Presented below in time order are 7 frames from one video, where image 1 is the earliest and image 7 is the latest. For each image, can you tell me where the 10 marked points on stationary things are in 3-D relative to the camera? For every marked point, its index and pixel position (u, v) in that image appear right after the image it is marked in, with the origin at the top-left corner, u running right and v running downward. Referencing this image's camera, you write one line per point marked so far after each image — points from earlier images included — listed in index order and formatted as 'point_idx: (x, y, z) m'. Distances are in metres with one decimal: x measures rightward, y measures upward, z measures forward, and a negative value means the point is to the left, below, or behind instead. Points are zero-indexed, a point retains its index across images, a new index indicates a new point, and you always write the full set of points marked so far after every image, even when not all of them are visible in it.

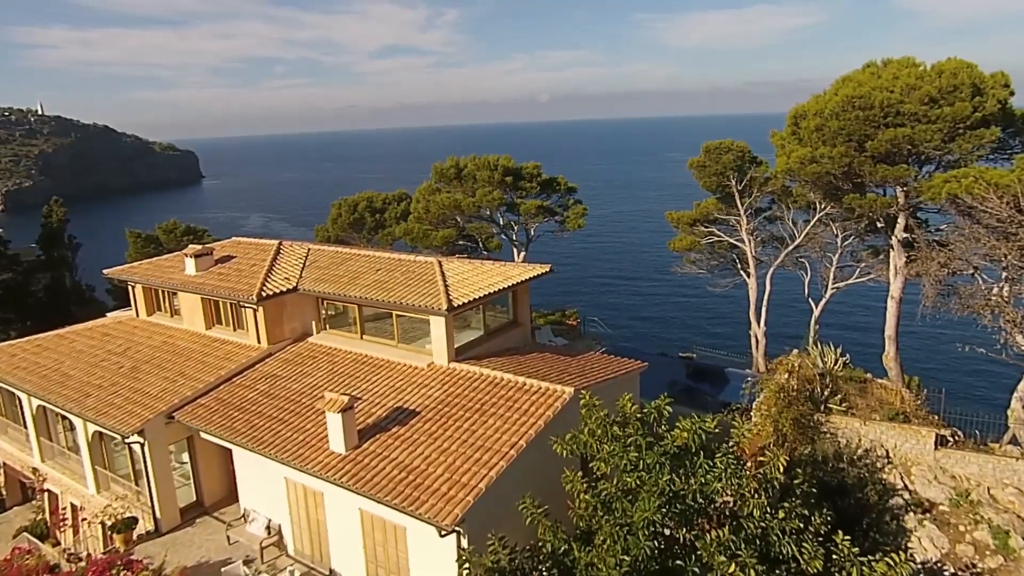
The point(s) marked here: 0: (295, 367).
0: (-6.1, -2.2, +18.7) m
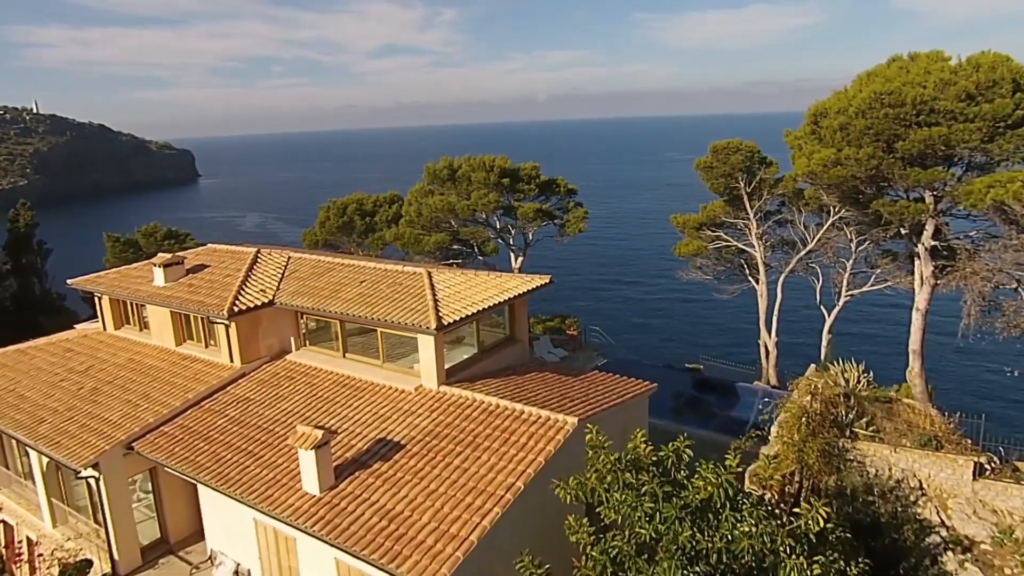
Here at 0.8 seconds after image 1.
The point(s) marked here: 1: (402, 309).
0: (-6.1, -2.6, +17.0) m
1: (-2.7, -0.5, +16.4) m
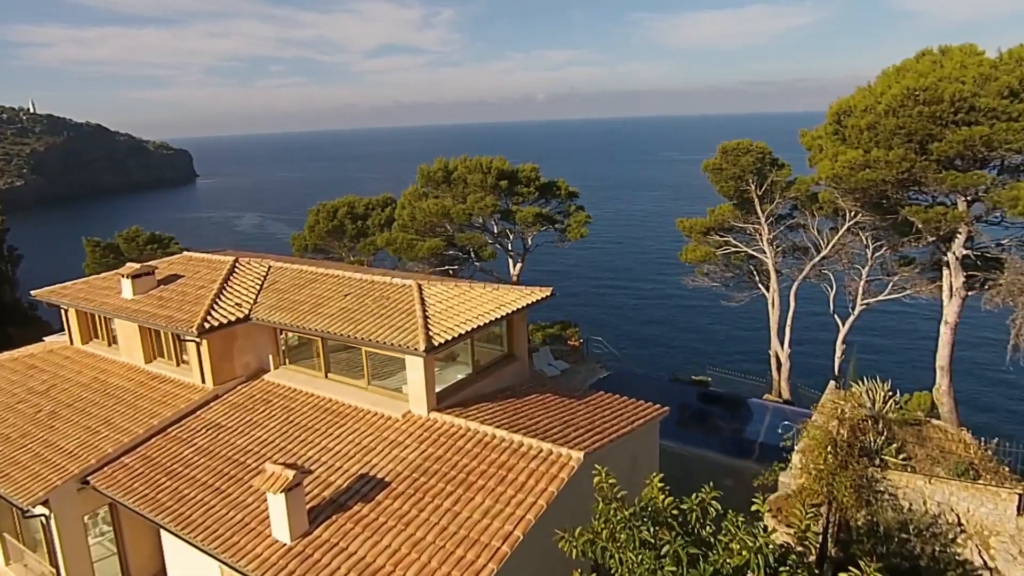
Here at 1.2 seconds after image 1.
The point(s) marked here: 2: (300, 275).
0: (-6.2, -3.0, +15.5) m
1: (-2.7, -0.9, +14.8) m
2: (-5.8, +0.3, +18.4) m
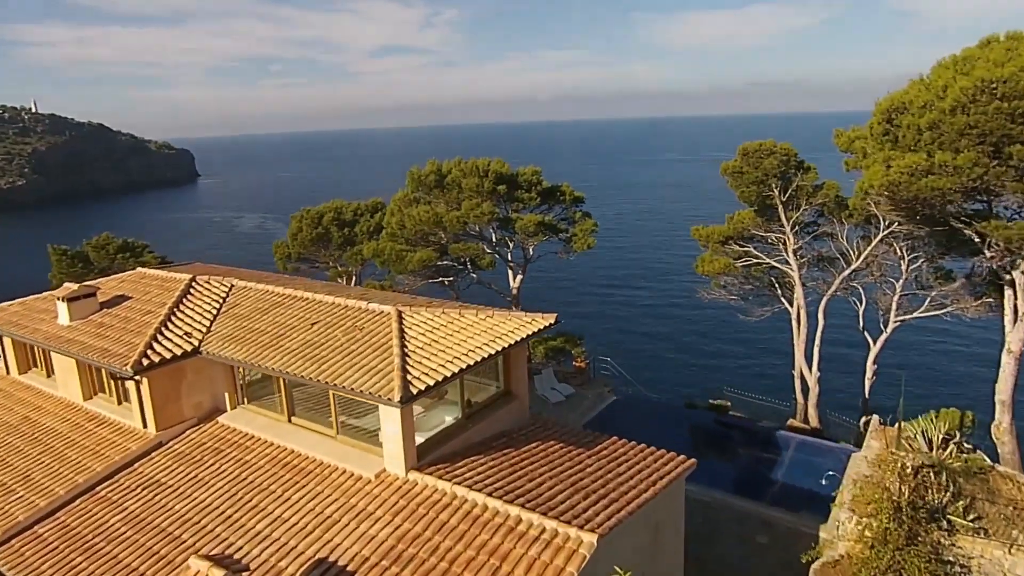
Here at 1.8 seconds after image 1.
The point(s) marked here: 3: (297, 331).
0: (-6.3, -3.5, +13.0) m
1: (-2.8, -1.5, +12.3) m
2: (-5.9, -0.2, +15.9) m
3: (-4.5, -0.9, +14.0) m
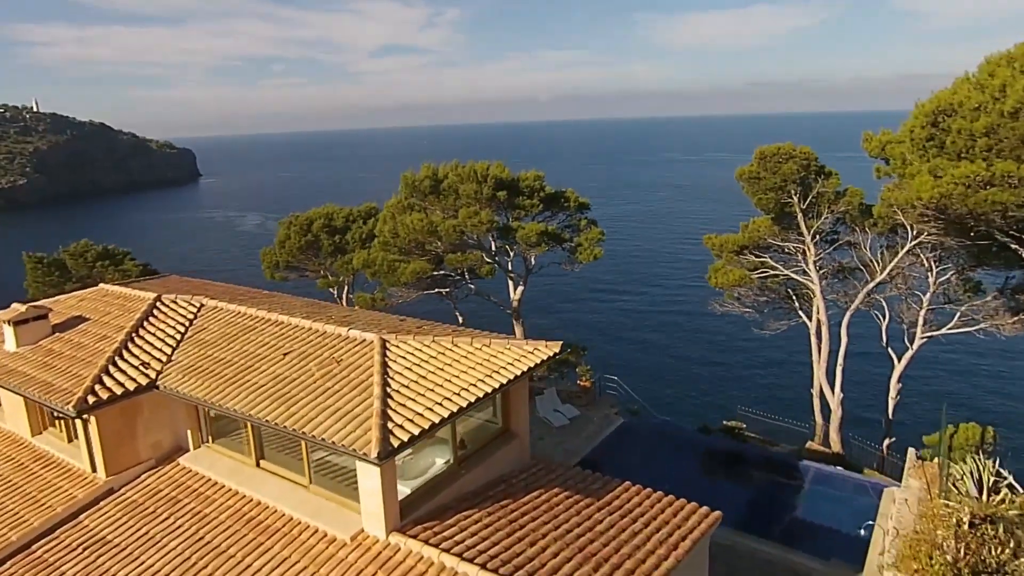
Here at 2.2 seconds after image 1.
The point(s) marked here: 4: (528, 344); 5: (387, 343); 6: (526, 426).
0: (-6.3, -4.0, +11.3) m
1: (-2.8, -1.9, +10.6) m
2: (-5.9, -0.7, +14.2) m
3: (-4.5, -1.3, +12.4) m
4: (+0.3, -1.1, +12.7) m
5: (-2.3, -1.0, +12.4) m
6: (+0.3, -2.7, +13.2) m
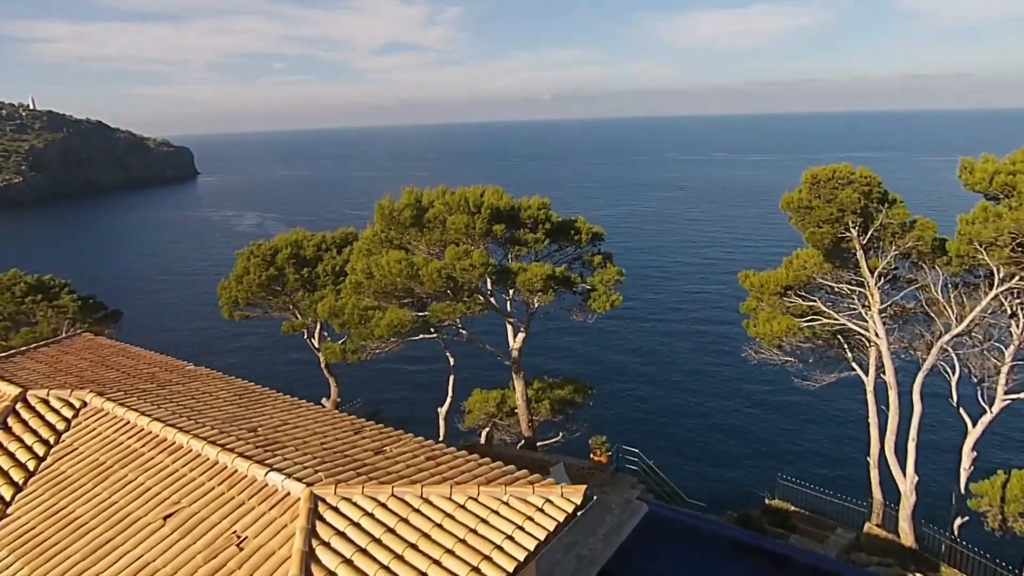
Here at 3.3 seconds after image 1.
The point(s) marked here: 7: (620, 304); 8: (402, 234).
0: (-6.3, -5.6, +7.1) m
1: (-2.8, -3.5, +6.4) m
2: (-5.9, -2.3, +9.9) m
3: (-4.5, -2.9, +8.1) m
4: (+0.3, -2.6, +8.5) m
5: (-2.3, -2.6, +8.1) m
6: (+0.3, -4.3, +8.9) m
7: (+3.1, -0.4, +19.2) m
8: (-3.2, +1.6, +20.0) m
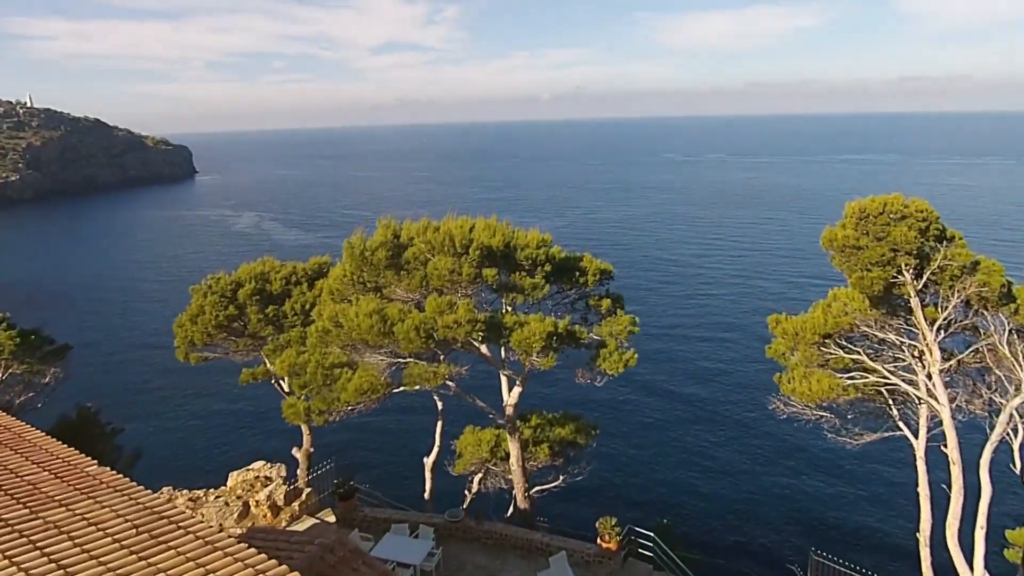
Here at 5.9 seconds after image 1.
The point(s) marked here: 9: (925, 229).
0: (-6.5, -6.9, +4.0) m
1: (-3.0, -4.8, +3.4) m
2: (-6.1, -3.6, +6.9) m
3: (-4.7, -4.2, +5.1) m
4: (+0.1, -4.0, +5.5) m
5: (-2.5, -3.9, +5.1) m
6: (+0.1, -5.7, +5.9) m
7: (+2.9, -1.8, +16.2) m
8: (-3.3, +0.3, +16.9) m
9: (+10.4, +1.5, +16.9) m
